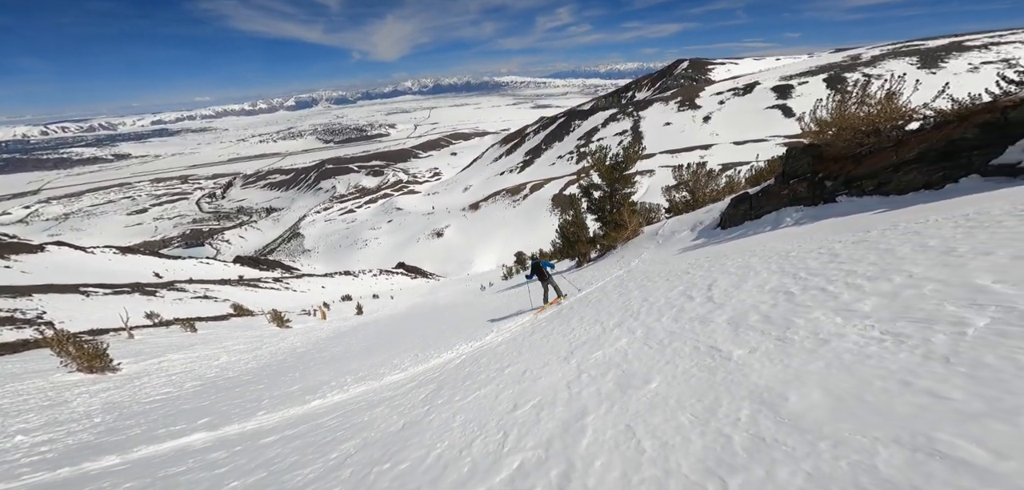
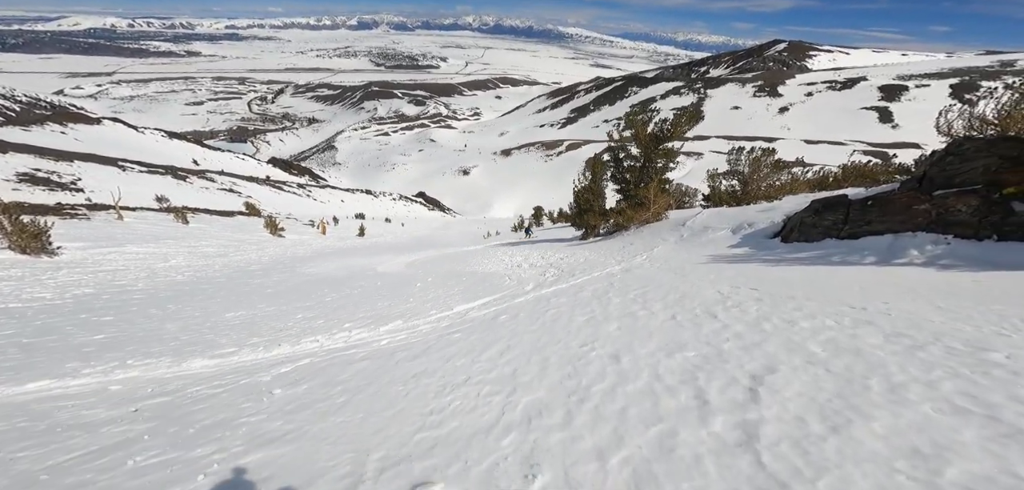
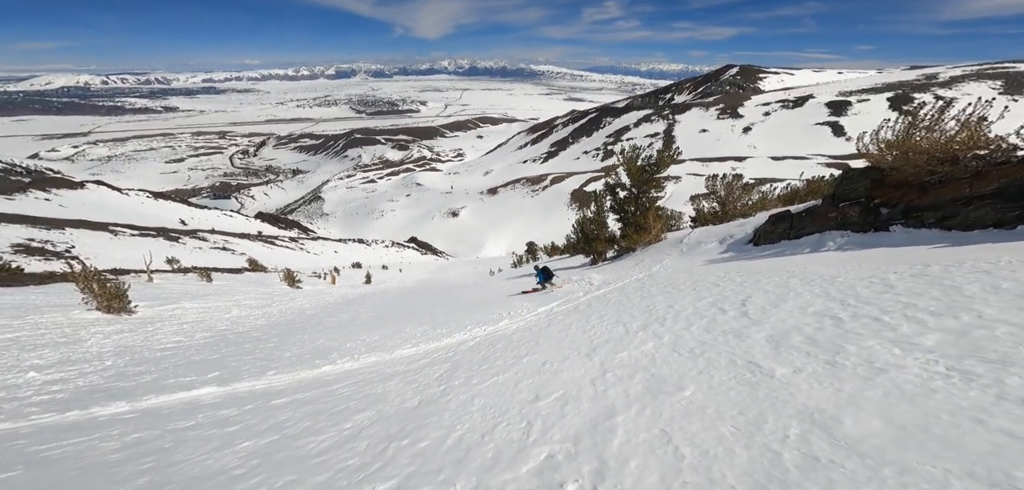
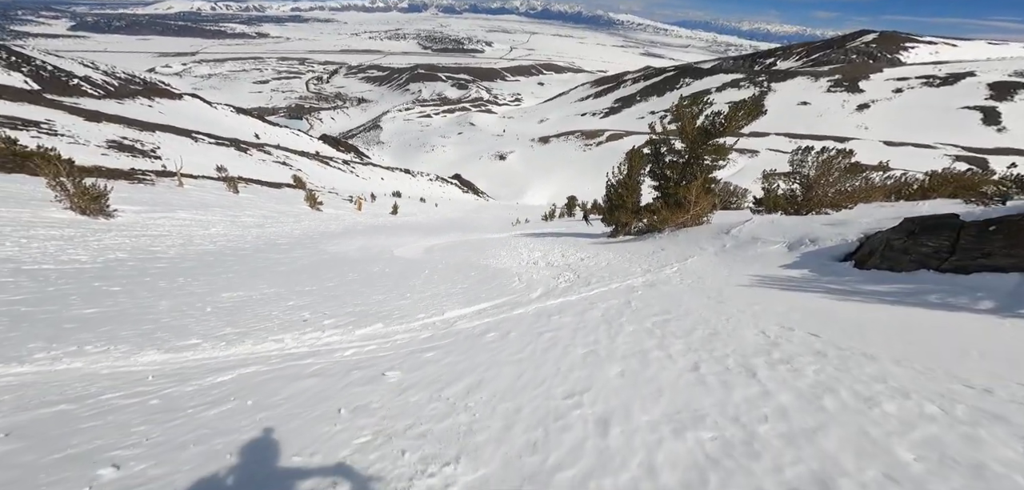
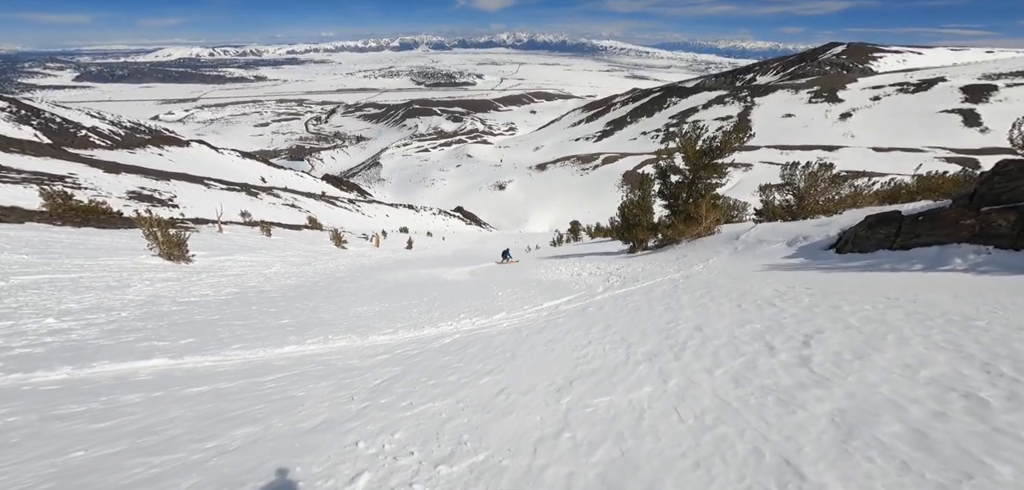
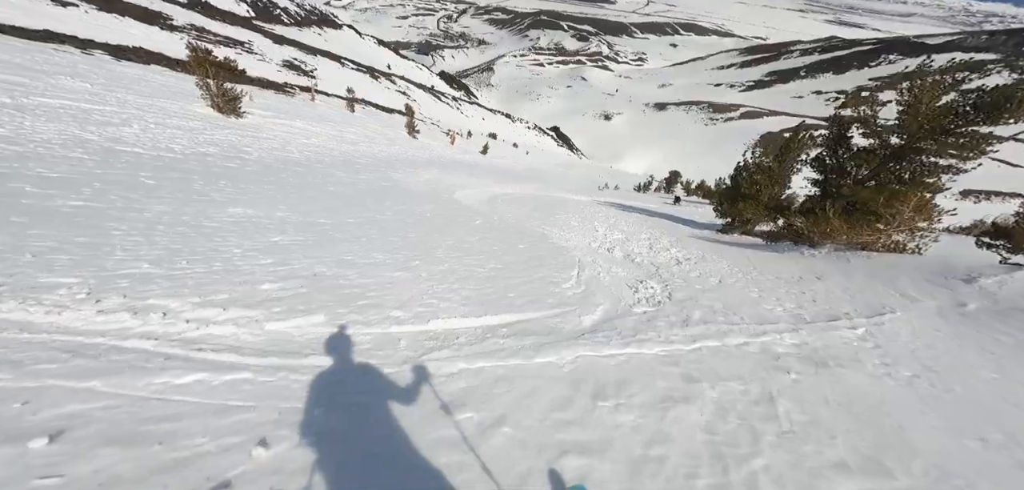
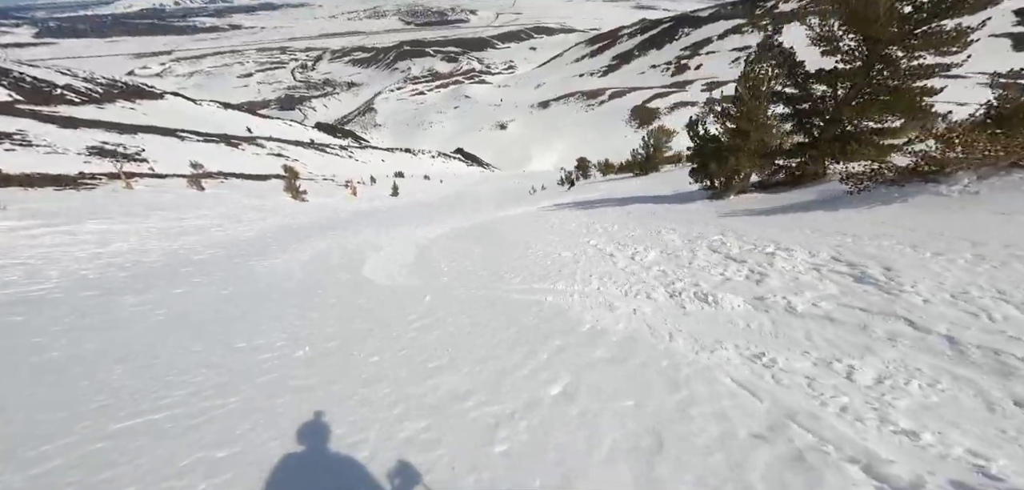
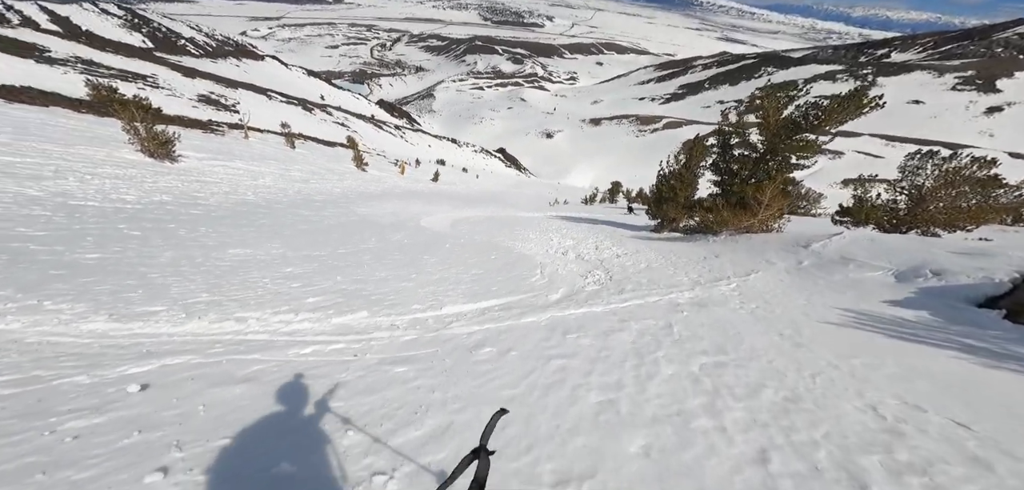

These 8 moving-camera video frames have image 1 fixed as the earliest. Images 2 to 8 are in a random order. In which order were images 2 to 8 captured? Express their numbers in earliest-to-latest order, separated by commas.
3, 5, 2, 4, 8, 6, 7
